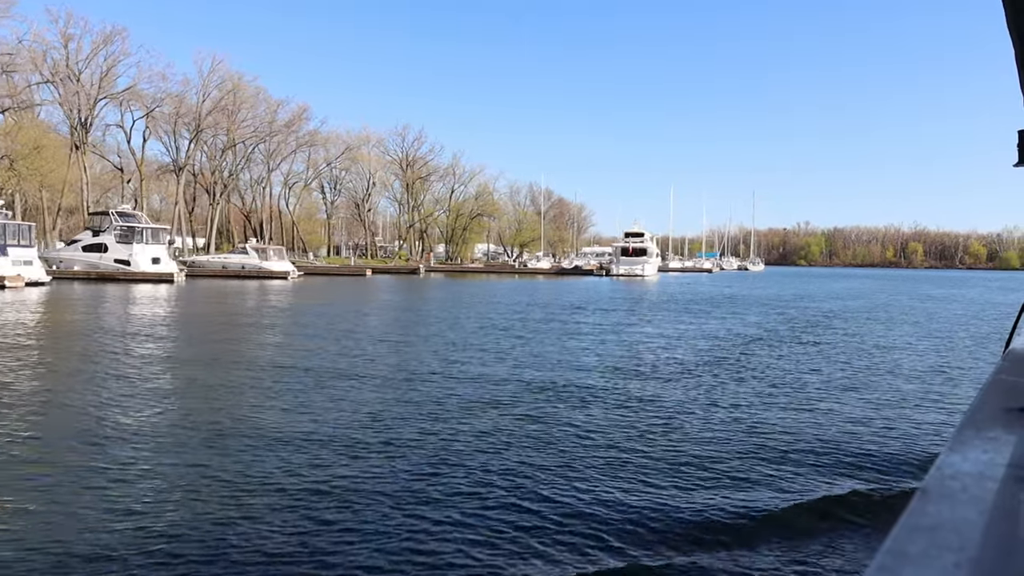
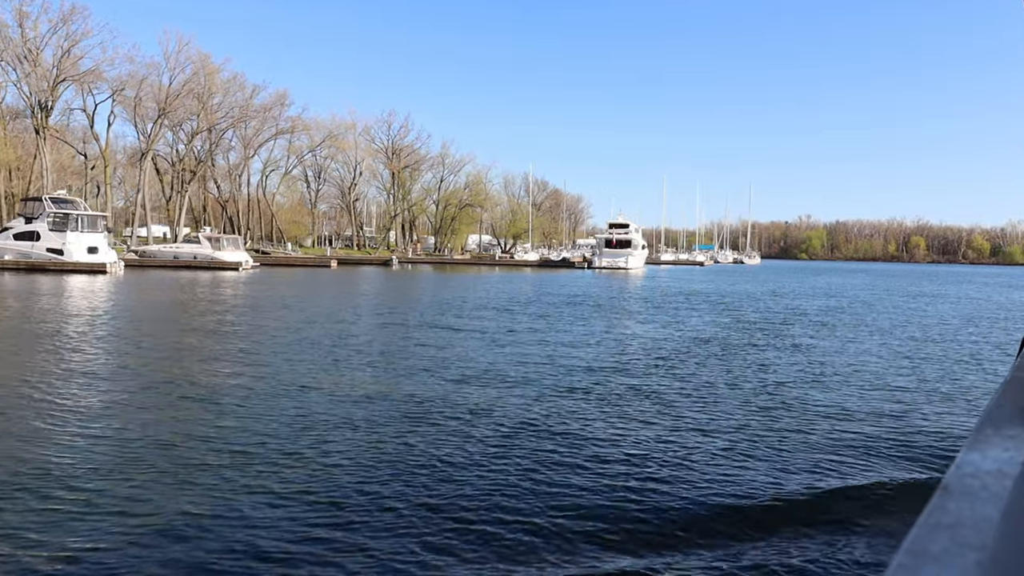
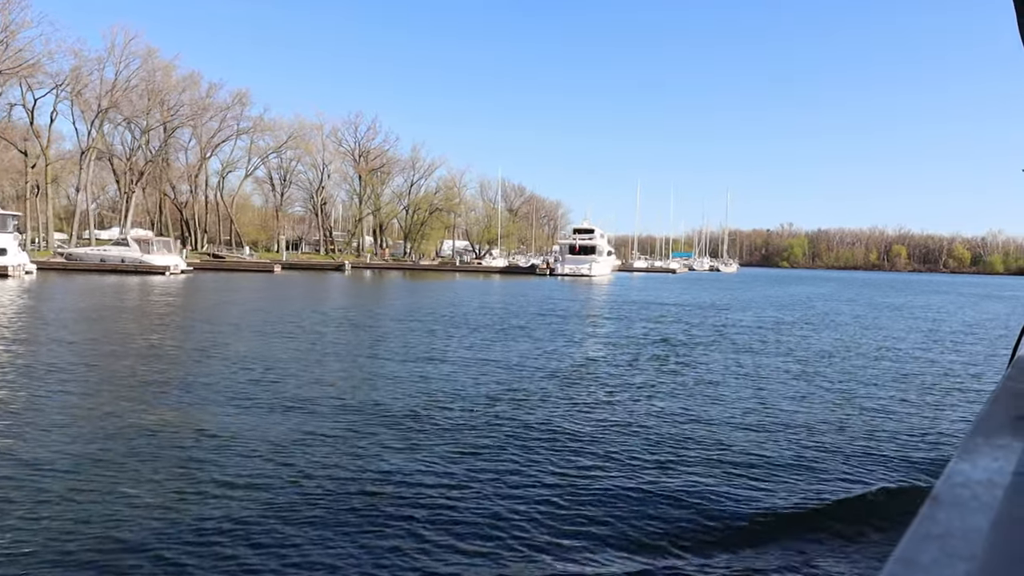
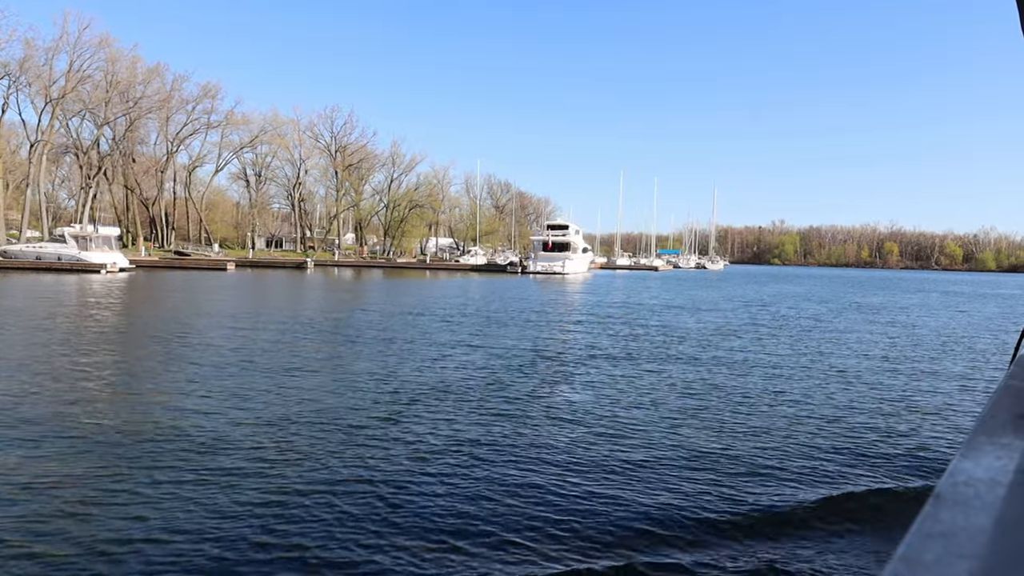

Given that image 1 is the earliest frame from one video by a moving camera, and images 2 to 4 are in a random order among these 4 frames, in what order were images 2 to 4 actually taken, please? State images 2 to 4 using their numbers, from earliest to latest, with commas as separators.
2, 3, 4
